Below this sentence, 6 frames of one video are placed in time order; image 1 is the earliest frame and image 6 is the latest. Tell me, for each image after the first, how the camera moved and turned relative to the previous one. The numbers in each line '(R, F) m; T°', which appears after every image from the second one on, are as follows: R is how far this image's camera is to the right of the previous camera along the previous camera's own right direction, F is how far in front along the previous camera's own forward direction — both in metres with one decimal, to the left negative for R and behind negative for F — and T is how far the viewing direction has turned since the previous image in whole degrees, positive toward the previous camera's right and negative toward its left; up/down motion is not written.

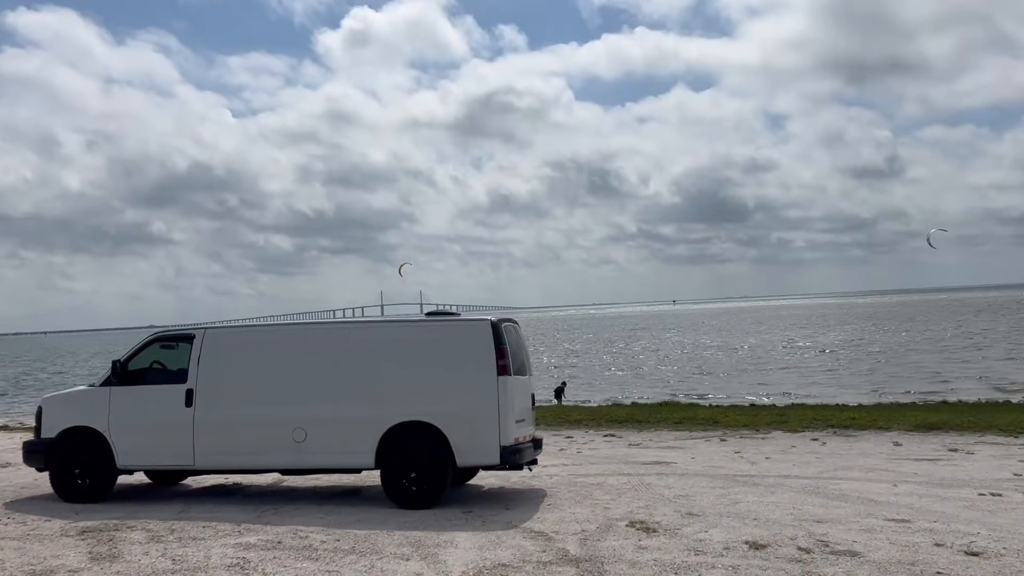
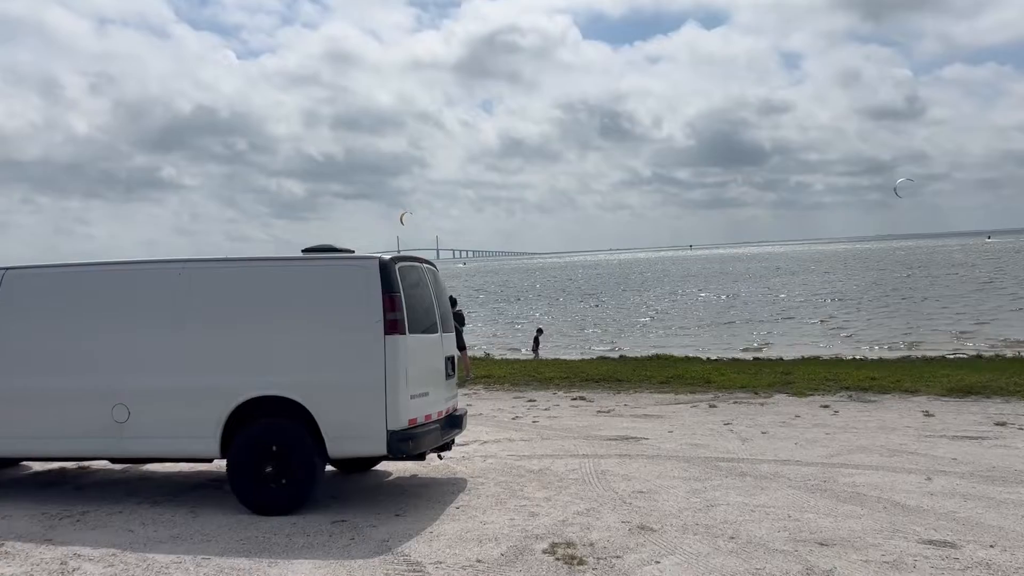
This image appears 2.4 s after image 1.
(+0.9, +2.5) m; -1°
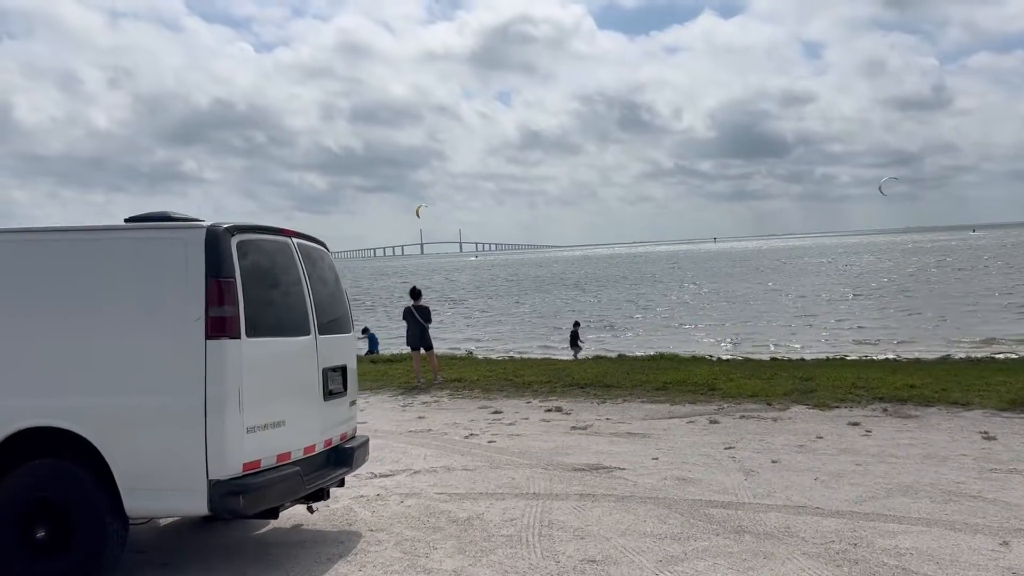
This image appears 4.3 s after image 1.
(+0.7, +2.1) m; -1°
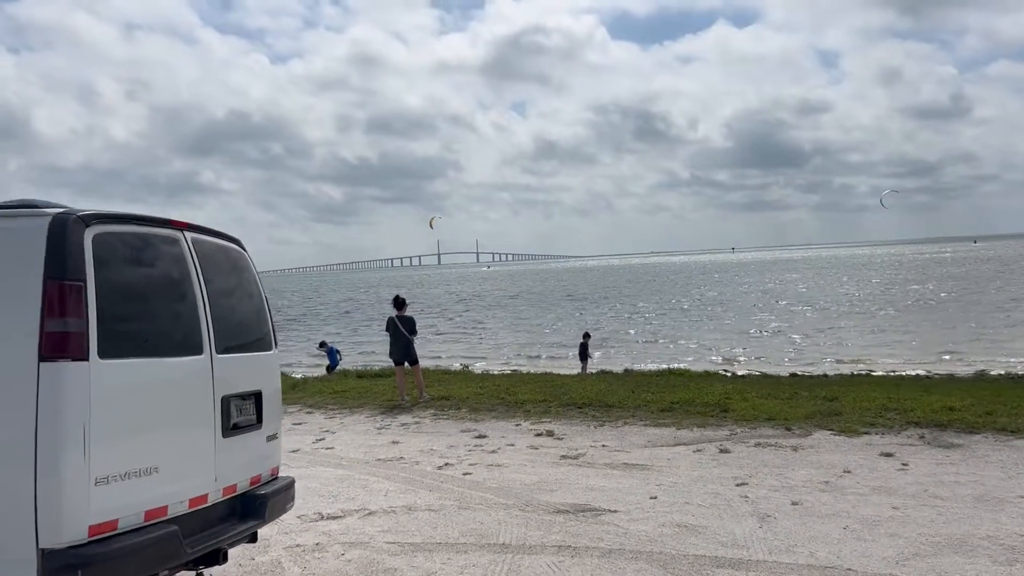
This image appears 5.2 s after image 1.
(+0.3, +1.1) m; -1°
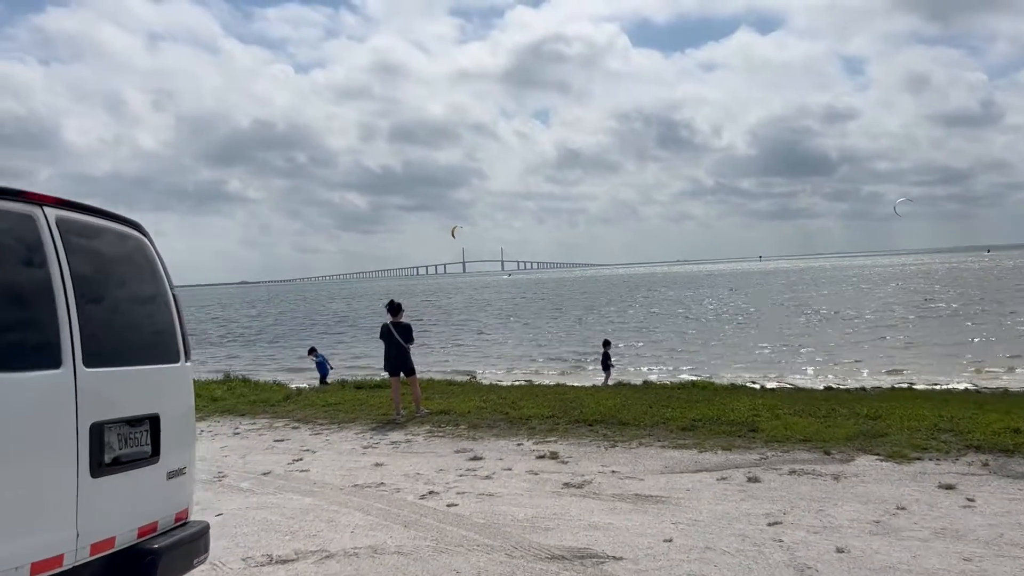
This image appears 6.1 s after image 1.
(+0.2, +1.0) m; -2°
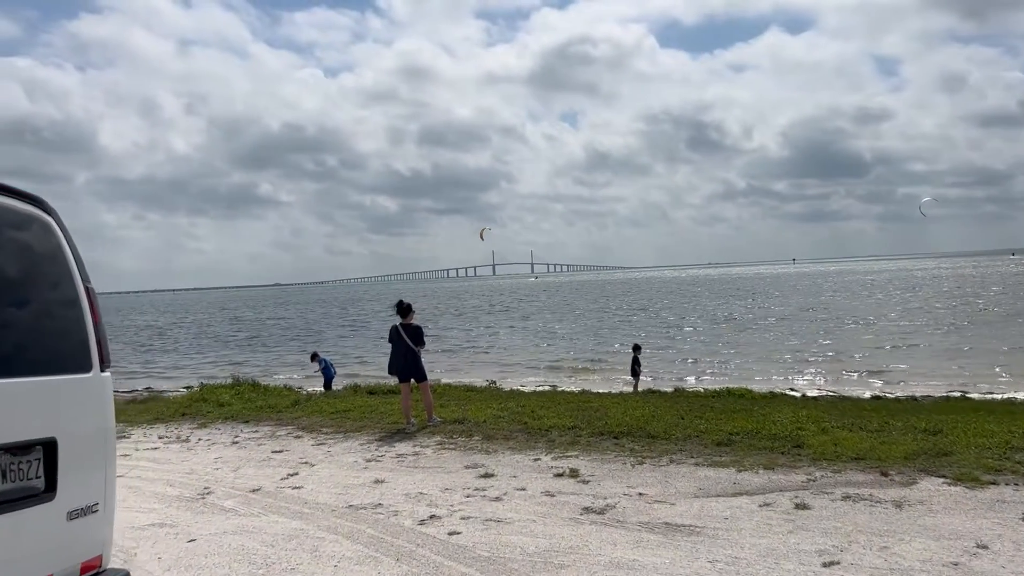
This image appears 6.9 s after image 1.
(+0.1, +0.8) m; -2°
